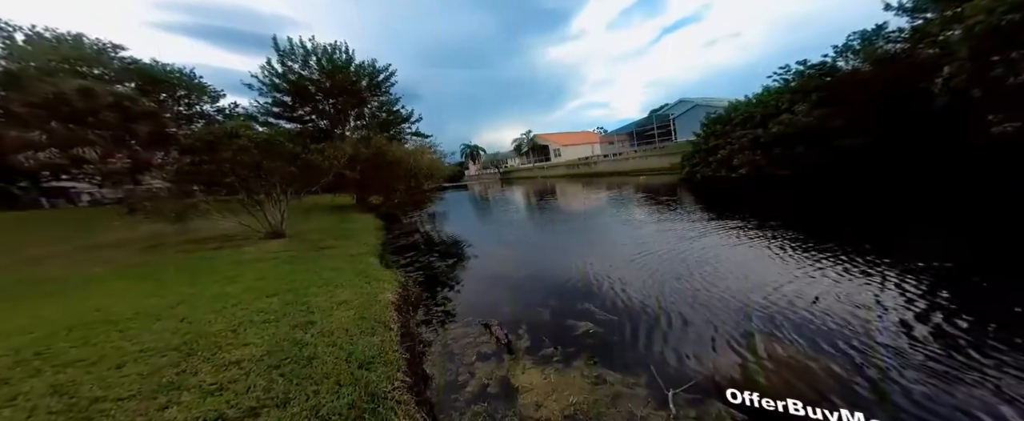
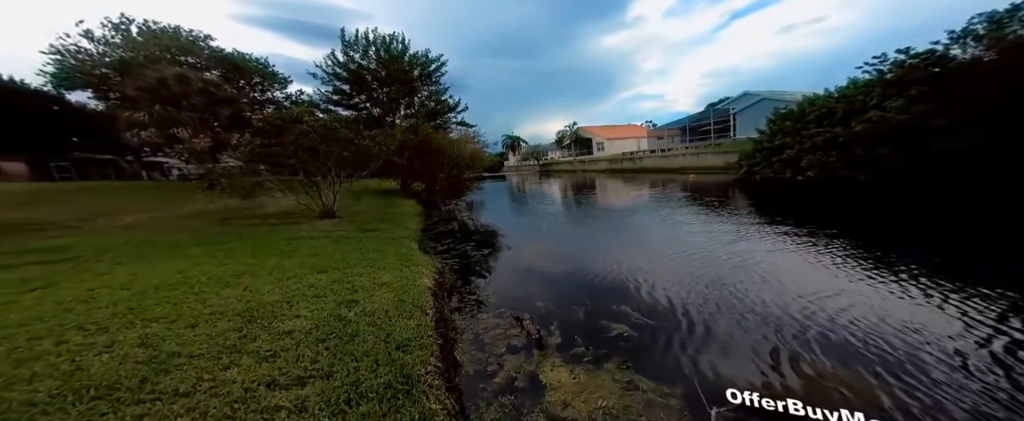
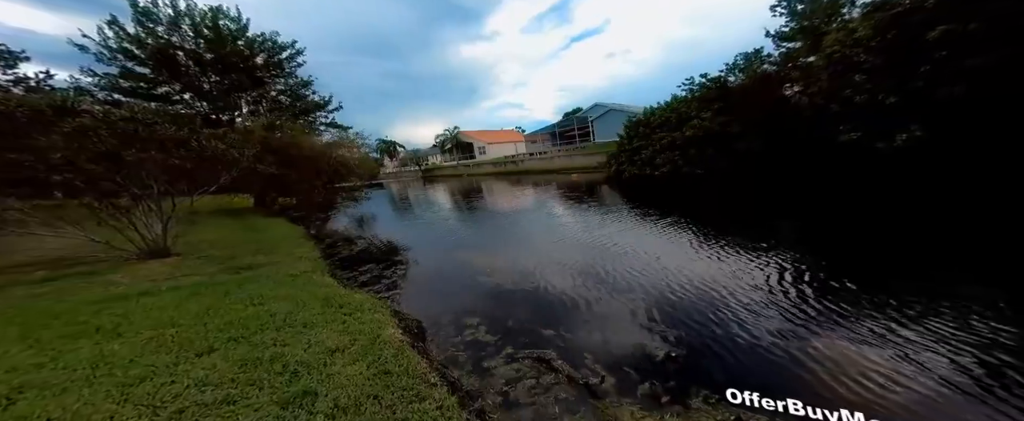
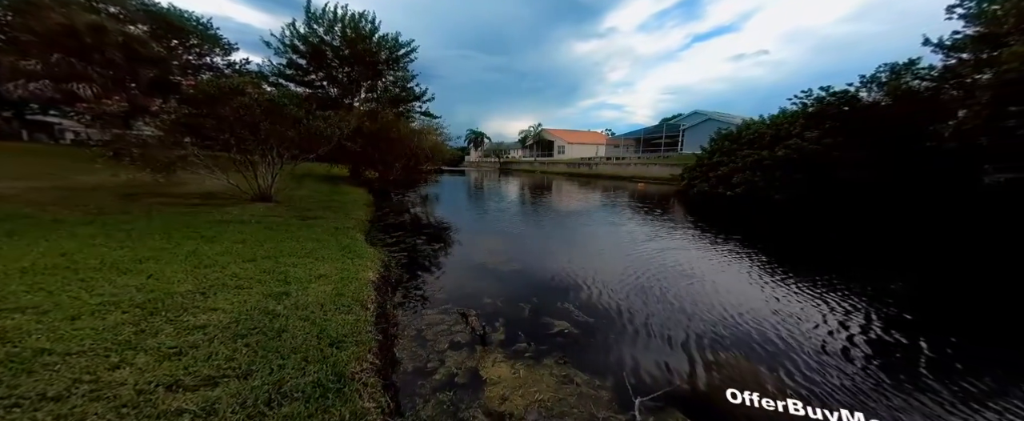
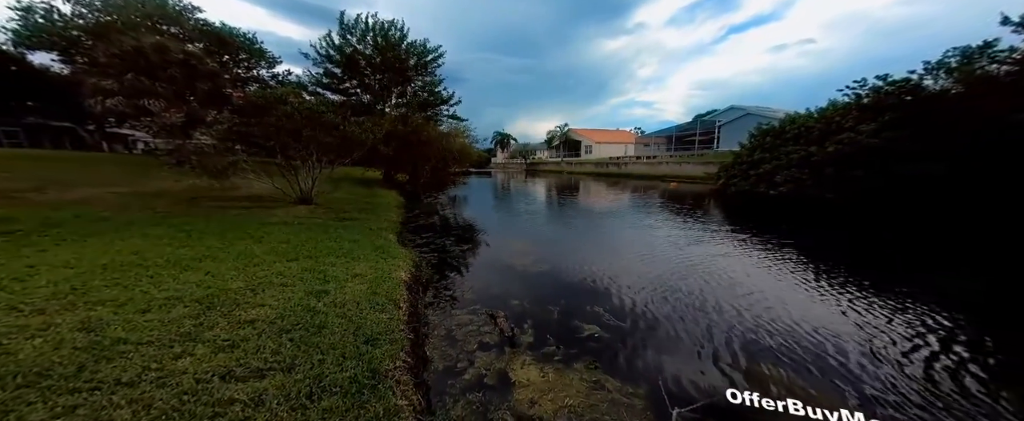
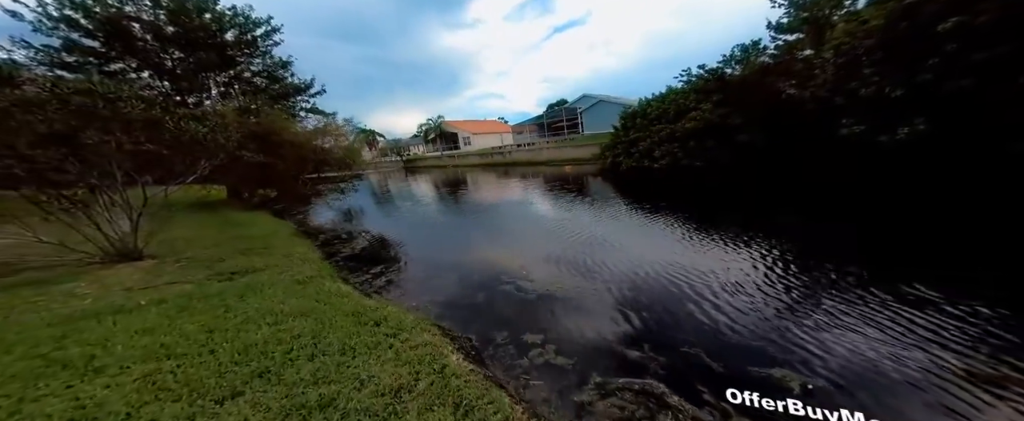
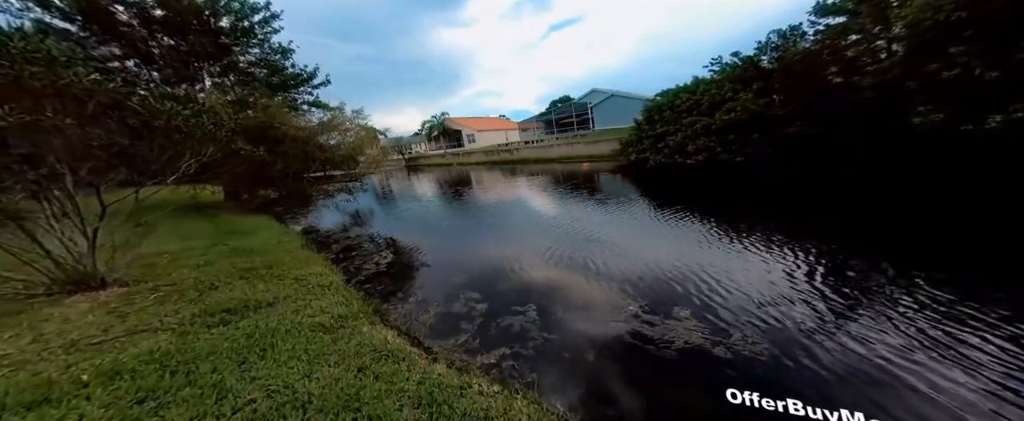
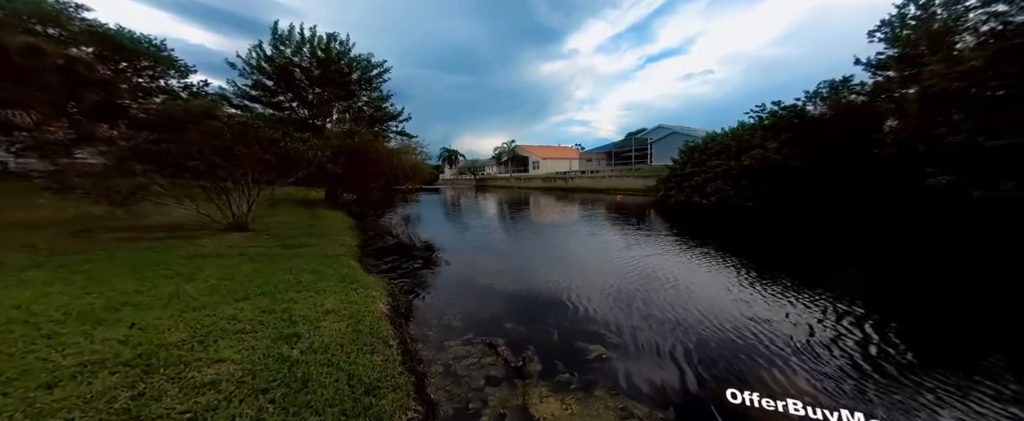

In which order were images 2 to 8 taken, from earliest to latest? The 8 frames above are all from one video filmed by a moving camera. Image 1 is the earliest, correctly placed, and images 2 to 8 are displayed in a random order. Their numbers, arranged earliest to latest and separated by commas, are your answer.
2, 5, 4, 8, 3, 6, 7
